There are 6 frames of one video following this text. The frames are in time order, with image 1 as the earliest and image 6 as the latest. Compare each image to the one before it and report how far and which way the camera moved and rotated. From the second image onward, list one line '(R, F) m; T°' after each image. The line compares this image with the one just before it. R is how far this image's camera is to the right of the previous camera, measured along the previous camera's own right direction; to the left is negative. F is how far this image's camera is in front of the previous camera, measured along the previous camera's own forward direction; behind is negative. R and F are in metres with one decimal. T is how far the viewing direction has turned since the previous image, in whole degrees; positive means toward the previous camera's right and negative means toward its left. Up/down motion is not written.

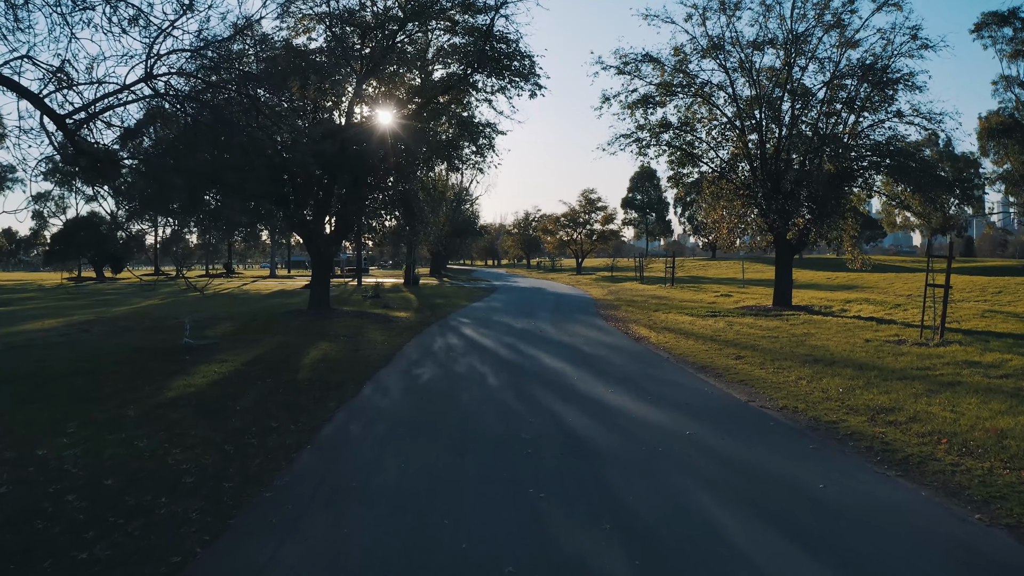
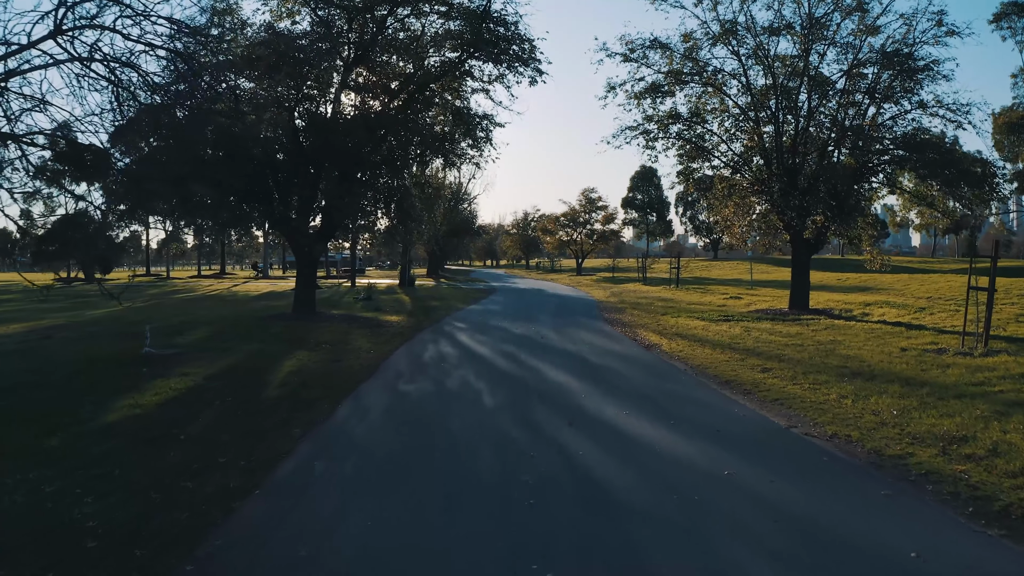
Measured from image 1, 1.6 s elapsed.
(0.0, +1.4) m; 0°
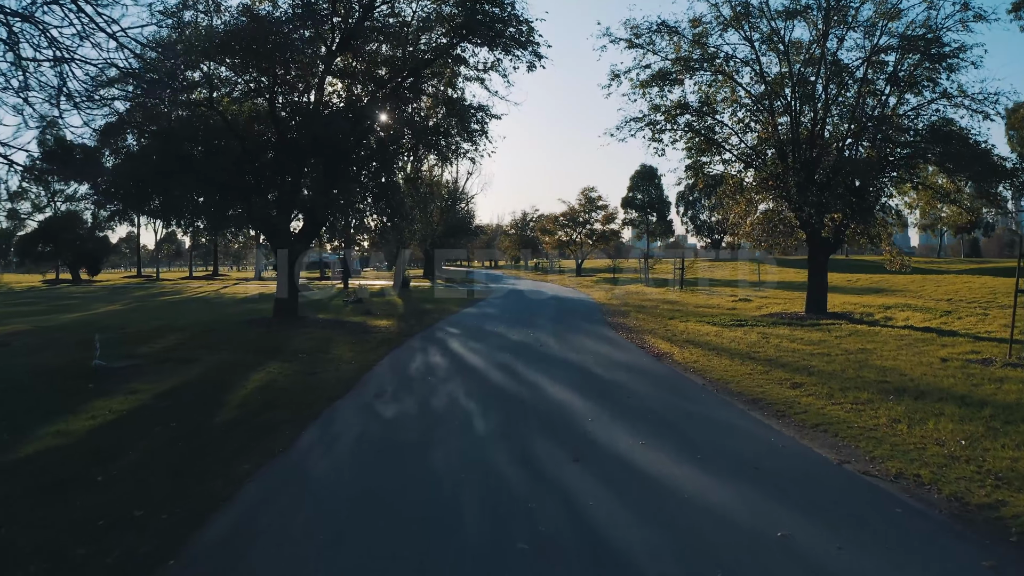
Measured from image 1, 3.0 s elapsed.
(+0.1, +1.4) m; 0°
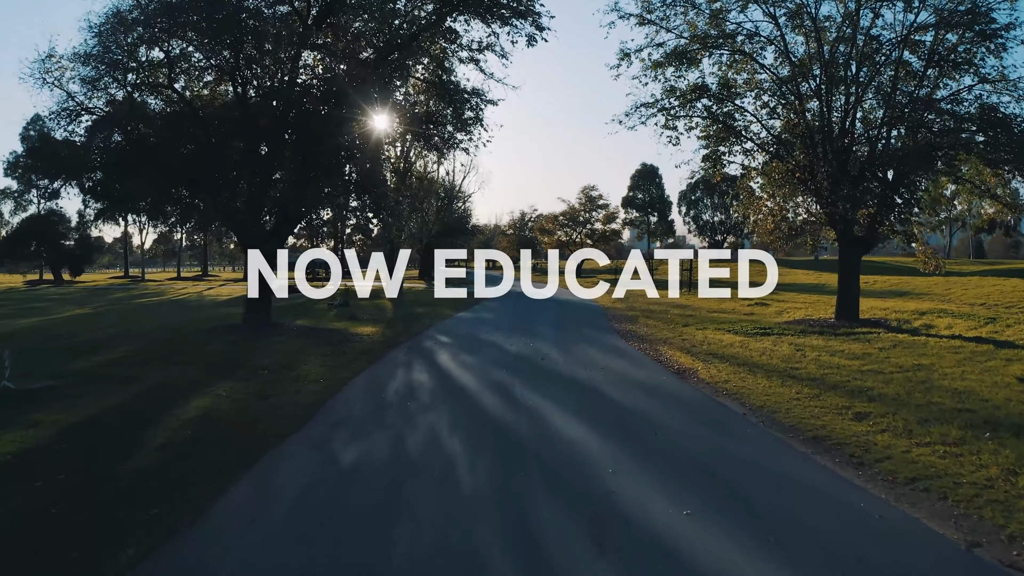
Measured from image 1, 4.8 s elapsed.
(0.0, +1.9) m; 0°
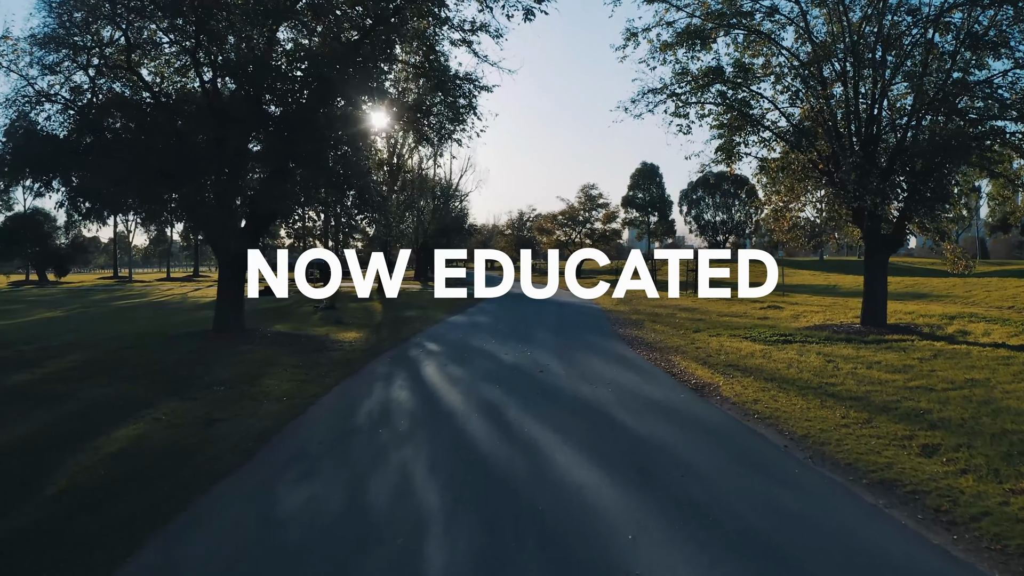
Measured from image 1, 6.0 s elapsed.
(+0.1, +1.5) m; 0°
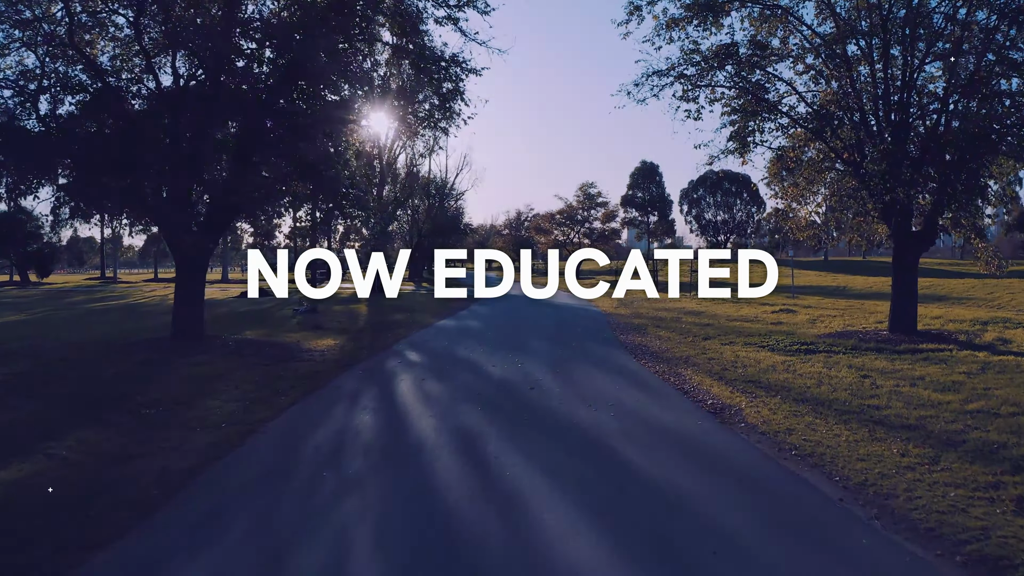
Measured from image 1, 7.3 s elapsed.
(+0.2, +1.5) m; 0°
